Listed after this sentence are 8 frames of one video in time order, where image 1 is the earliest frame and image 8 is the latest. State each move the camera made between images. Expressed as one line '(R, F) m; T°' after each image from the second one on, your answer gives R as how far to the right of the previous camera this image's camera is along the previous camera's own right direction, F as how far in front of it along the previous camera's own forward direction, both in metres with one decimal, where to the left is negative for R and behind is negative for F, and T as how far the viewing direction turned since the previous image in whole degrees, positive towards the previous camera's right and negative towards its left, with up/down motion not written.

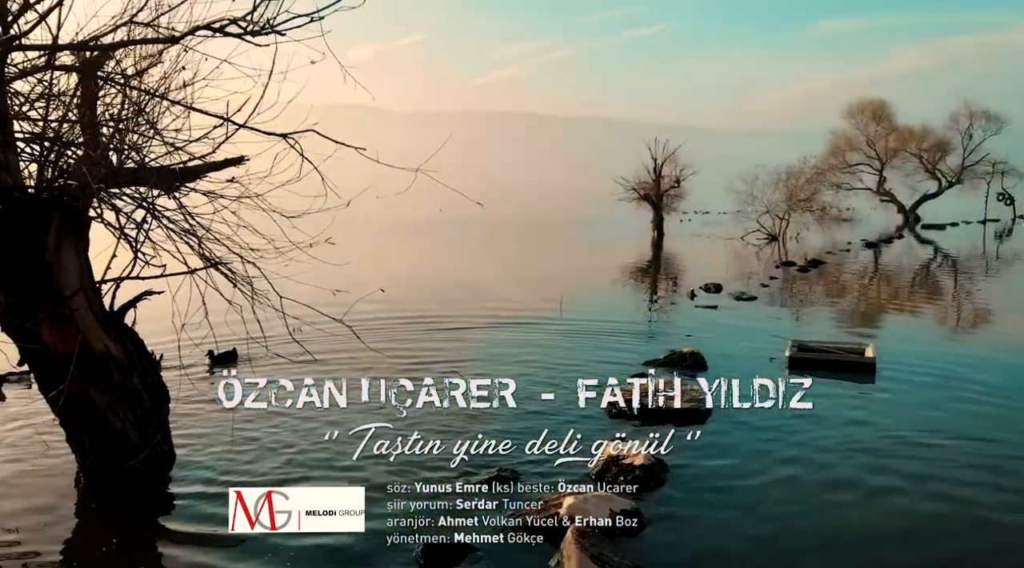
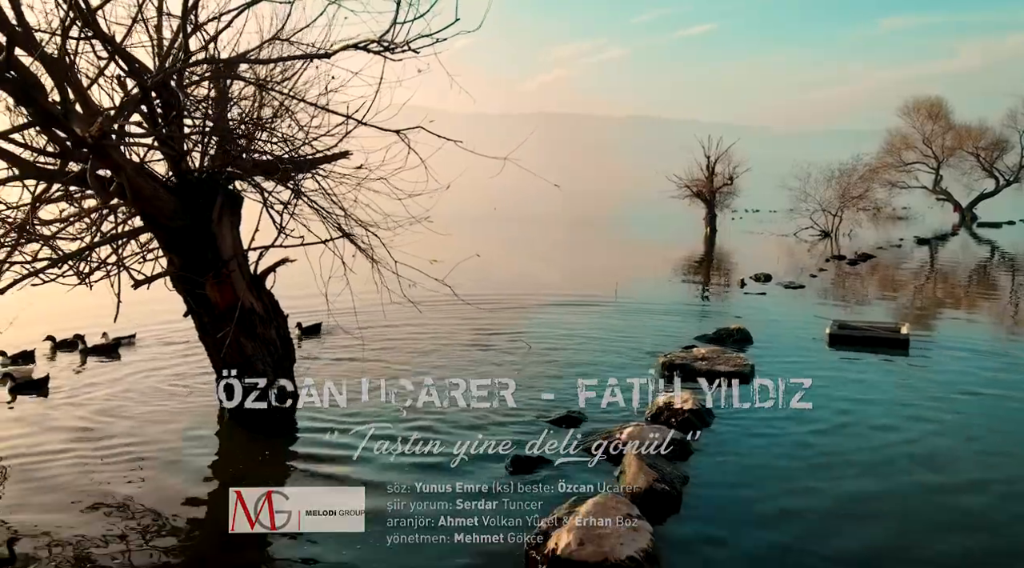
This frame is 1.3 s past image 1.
(-0.2, -1.4) m; -4°
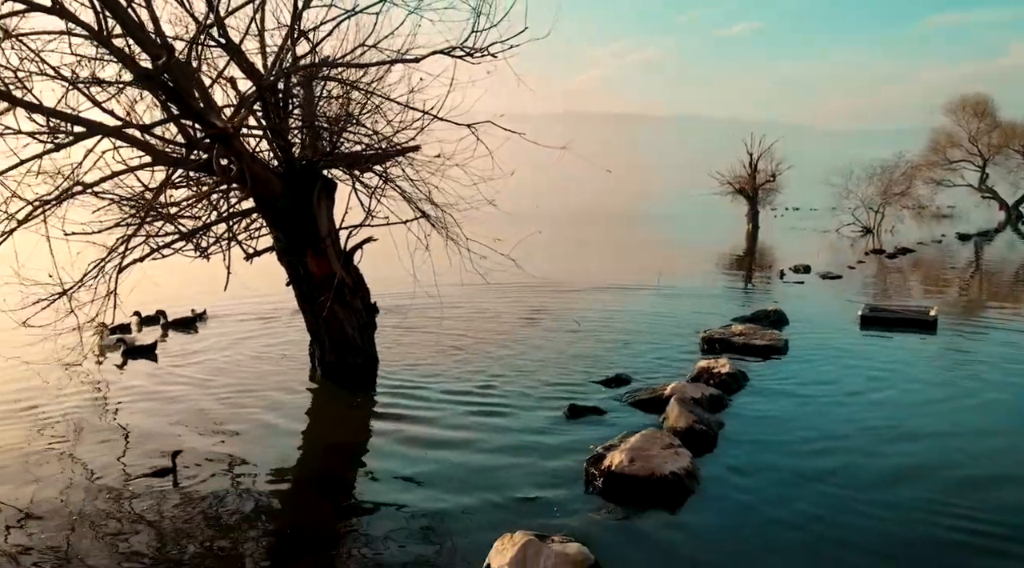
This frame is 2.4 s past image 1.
(-0.2, -1.1) m; -3°
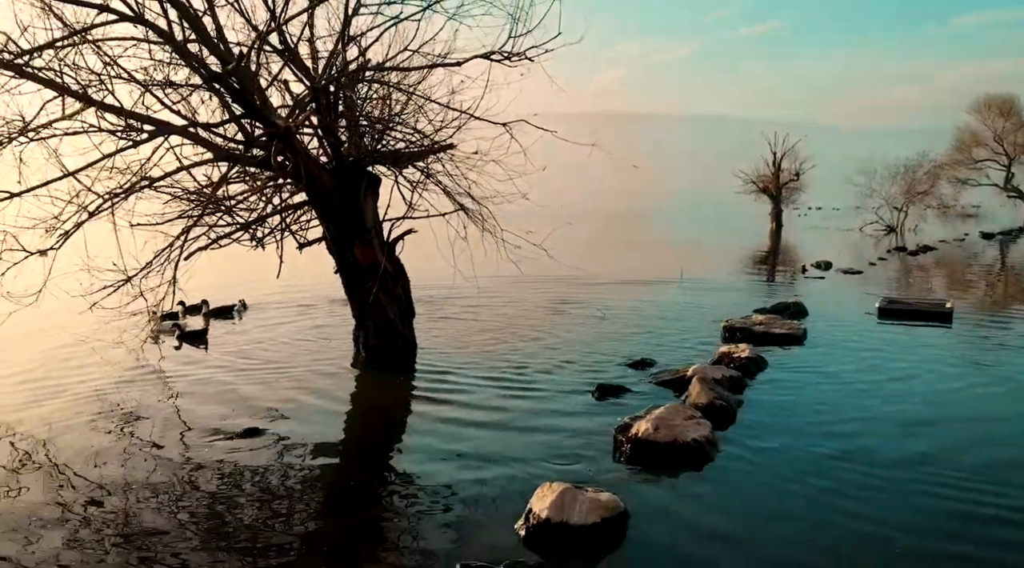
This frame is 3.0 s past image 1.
(-0.1, -0.6) m; -2°
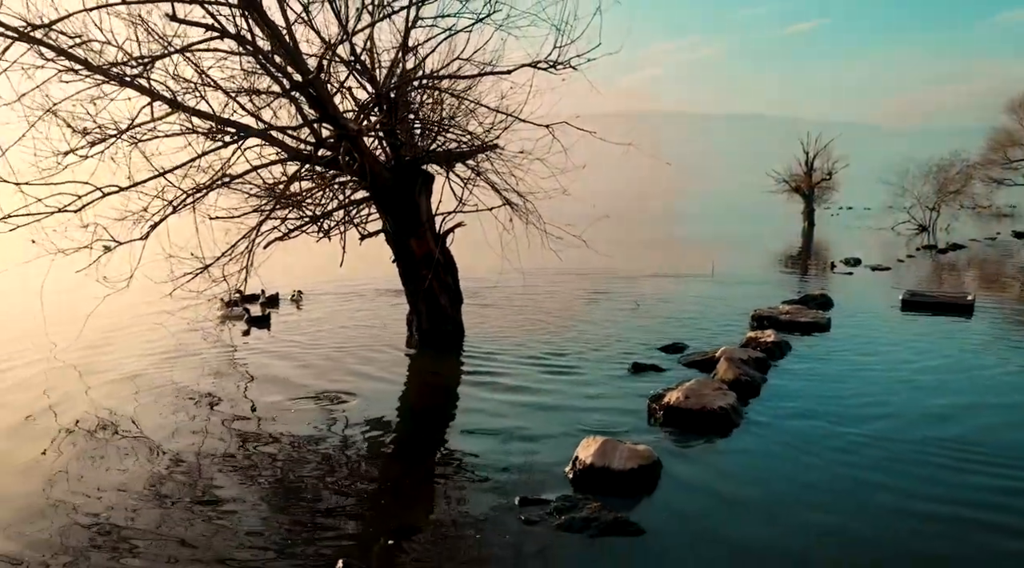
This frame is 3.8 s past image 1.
(-0.1, -0.9) m; -2°
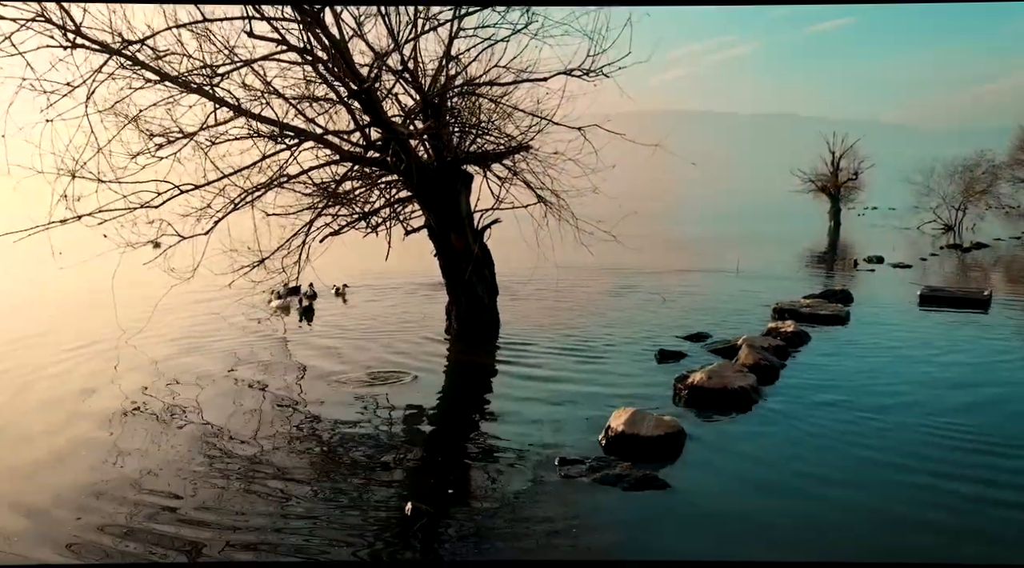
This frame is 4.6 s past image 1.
(-0.1, -0.8) m; -2°
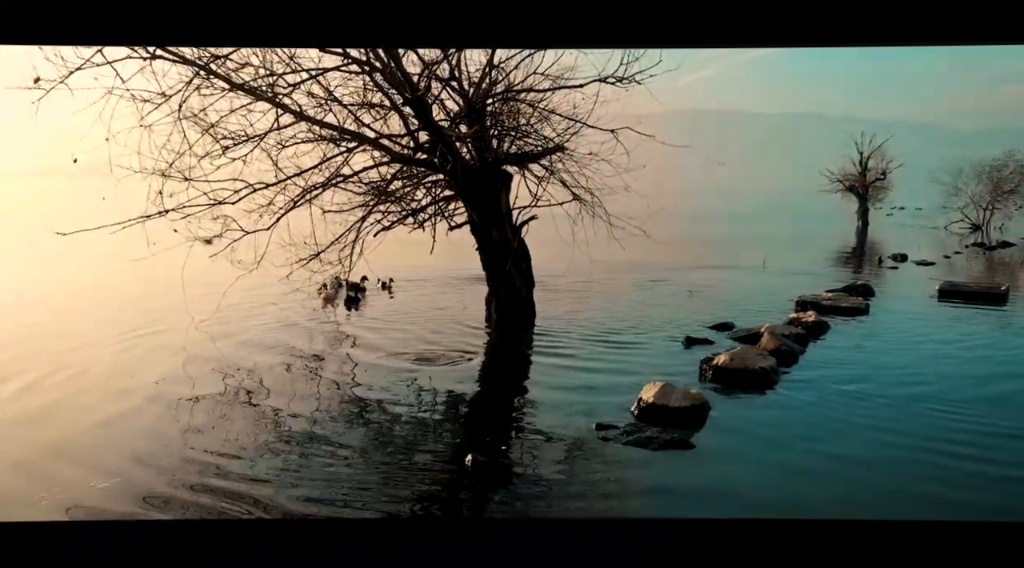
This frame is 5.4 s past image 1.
(-0.1, -0.9) m; -2°
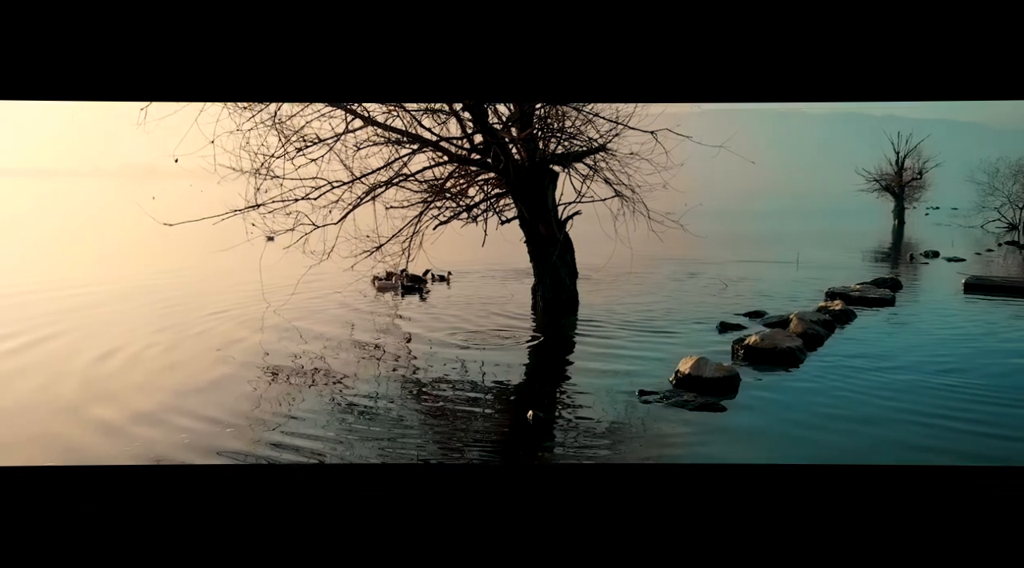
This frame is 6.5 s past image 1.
(-0.2, -1.1) m; -2°
